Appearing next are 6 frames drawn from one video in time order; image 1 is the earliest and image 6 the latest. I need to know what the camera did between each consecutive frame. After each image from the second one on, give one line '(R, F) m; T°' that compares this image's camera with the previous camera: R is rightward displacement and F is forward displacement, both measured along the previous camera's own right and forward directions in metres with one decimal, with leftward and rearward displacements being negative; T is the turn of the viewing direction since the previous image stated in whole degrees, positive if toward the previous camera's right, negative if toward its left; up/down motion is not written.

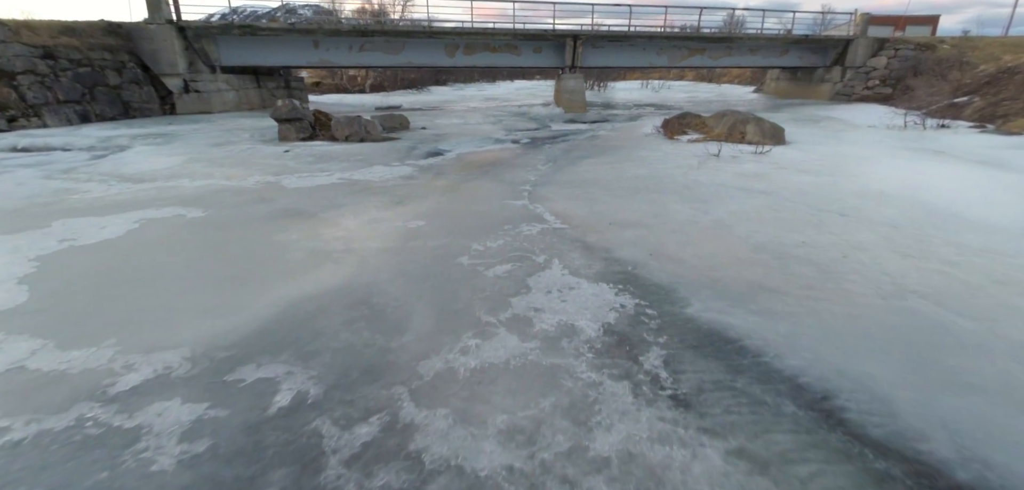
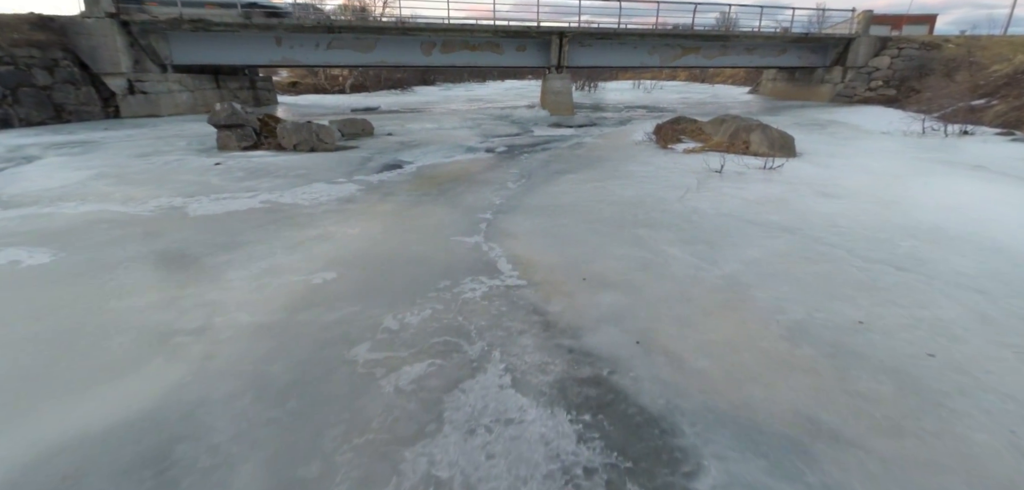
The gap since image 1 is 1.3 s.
(+0.5, +1.5) m; +1°
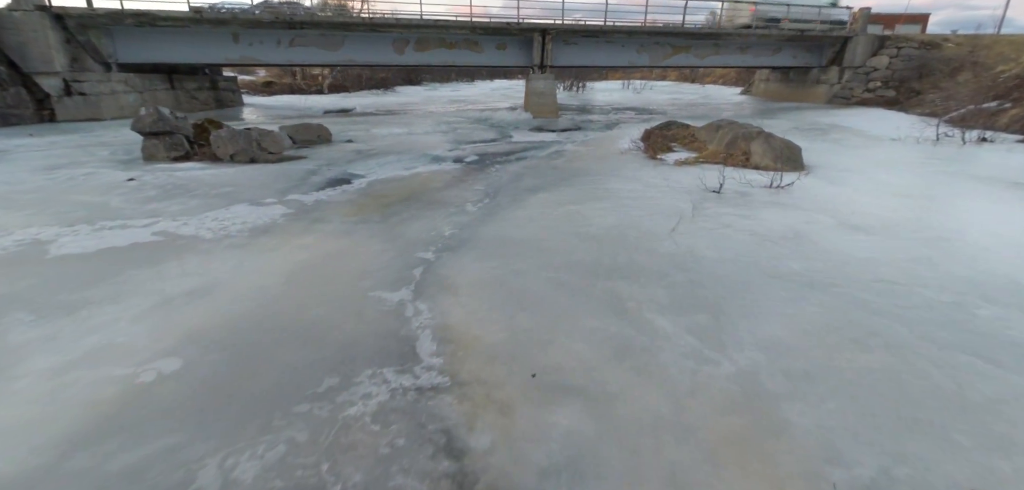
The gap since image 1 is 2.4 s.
(+0.5, +1.3) m; +1°
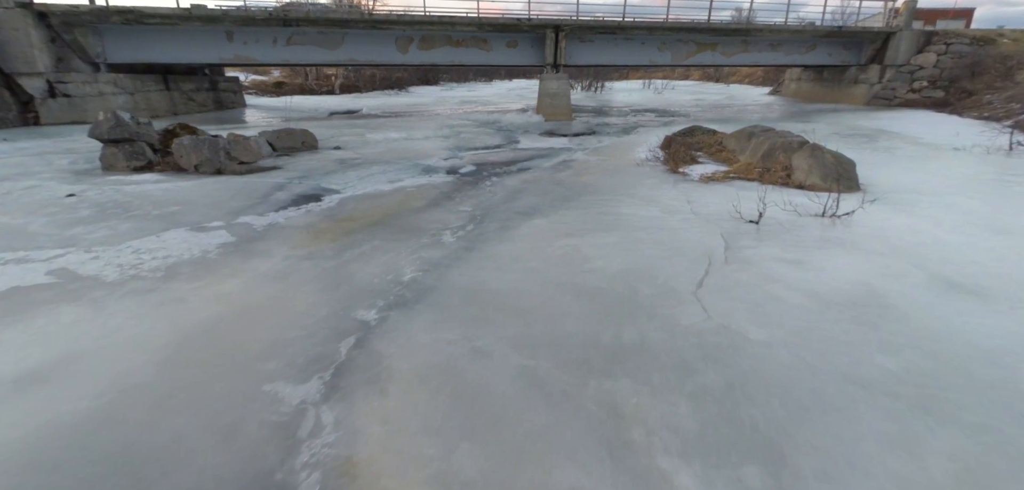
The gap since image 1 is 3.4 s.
(+0.4, +1.3) m; -2°
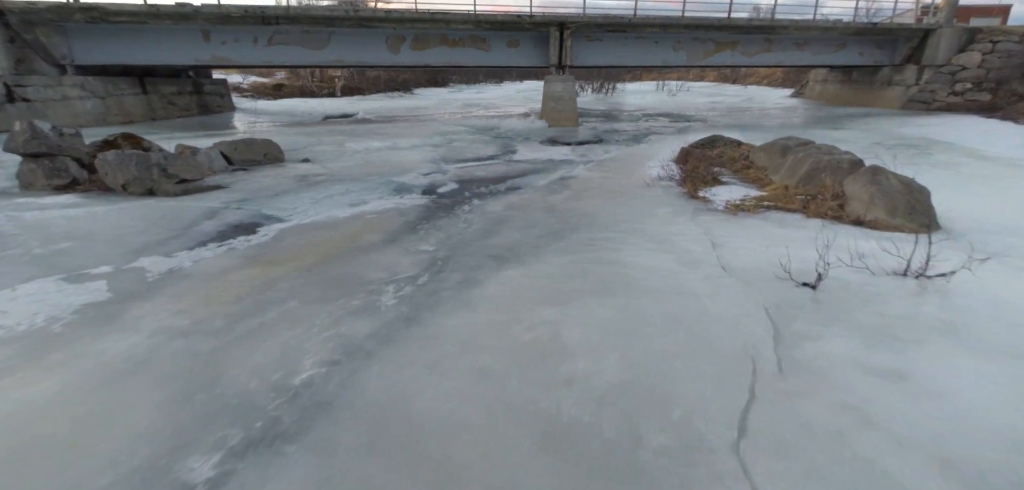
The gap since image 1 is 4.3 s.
(+0.4, +1.5) m; -1°
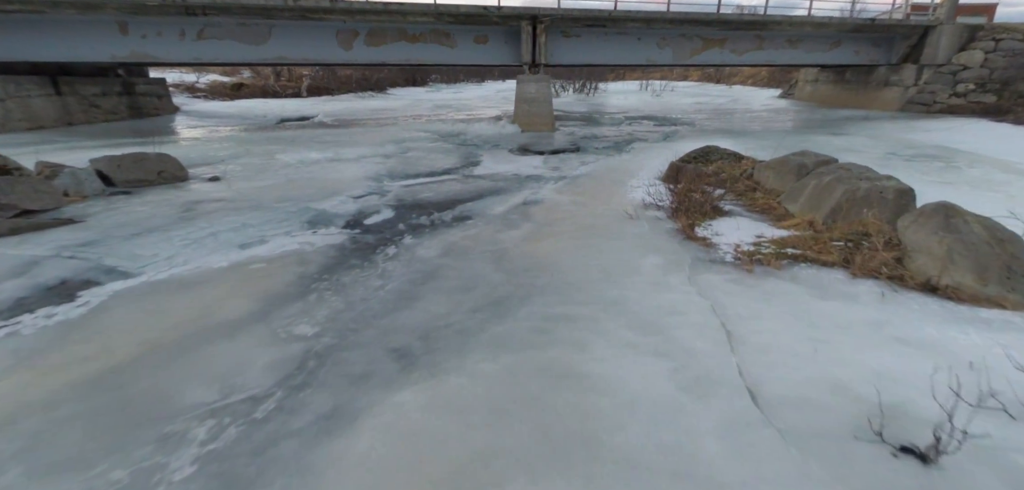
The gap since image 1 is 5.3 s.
(+0.5, +1.7) m; +2°
